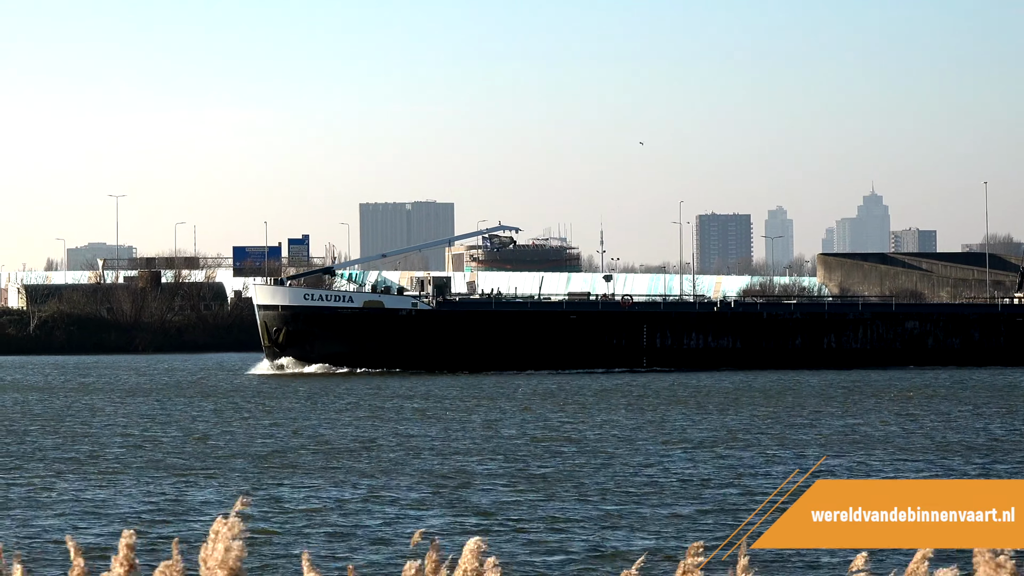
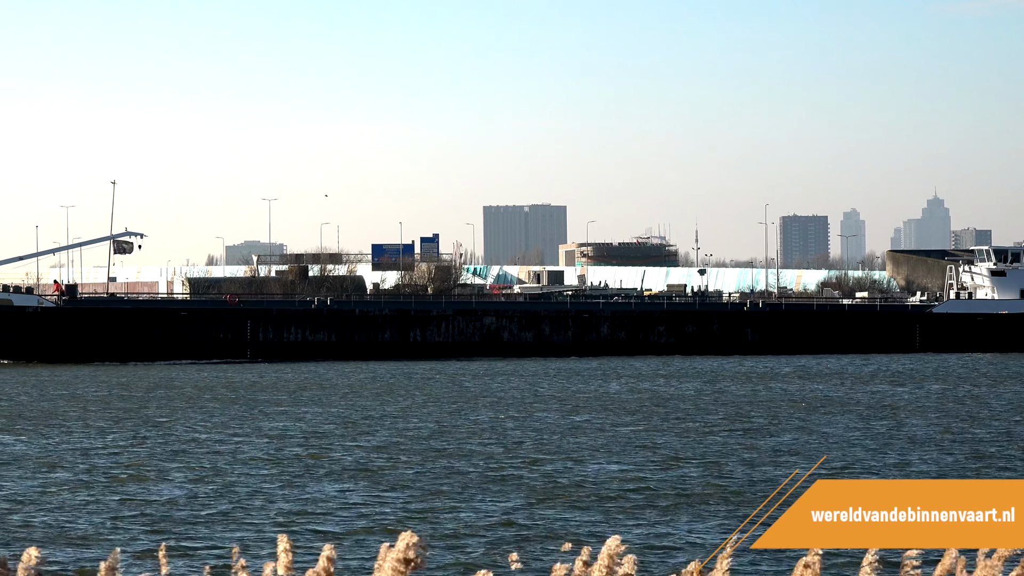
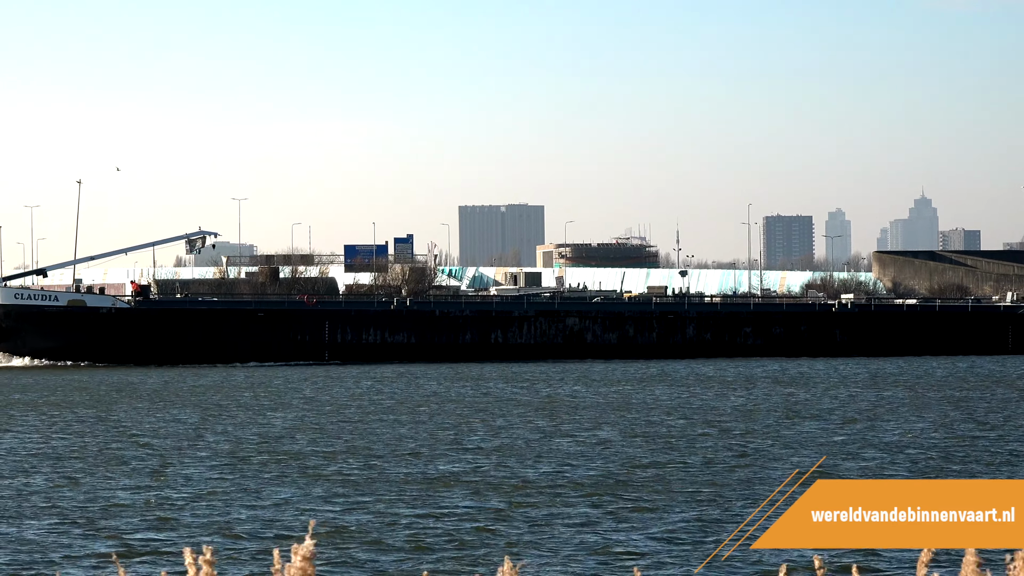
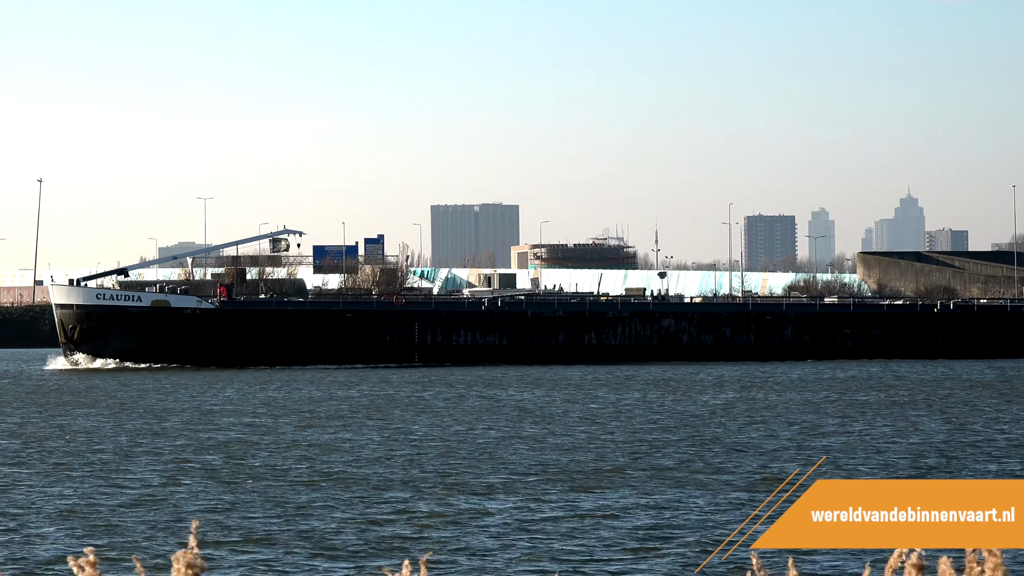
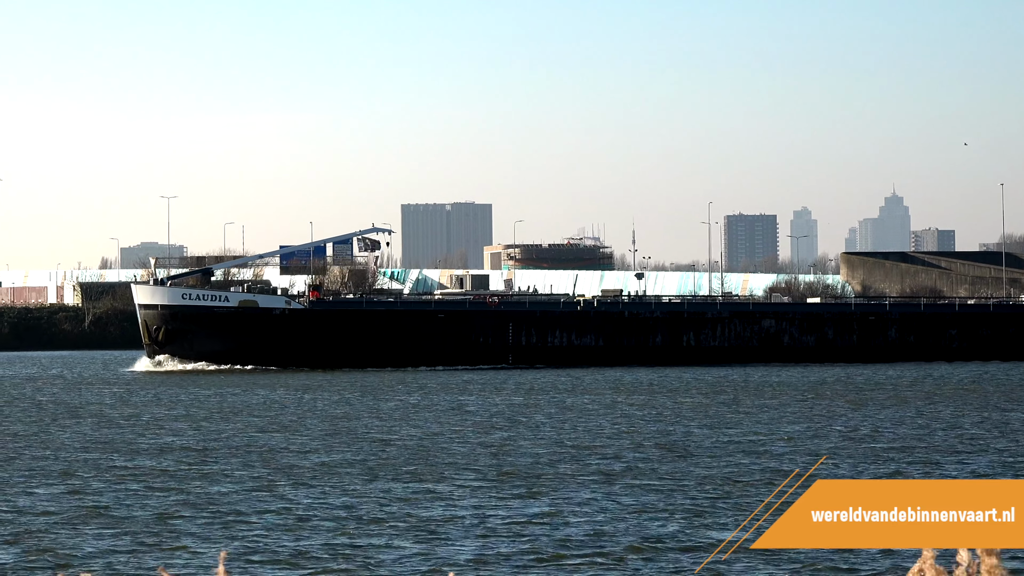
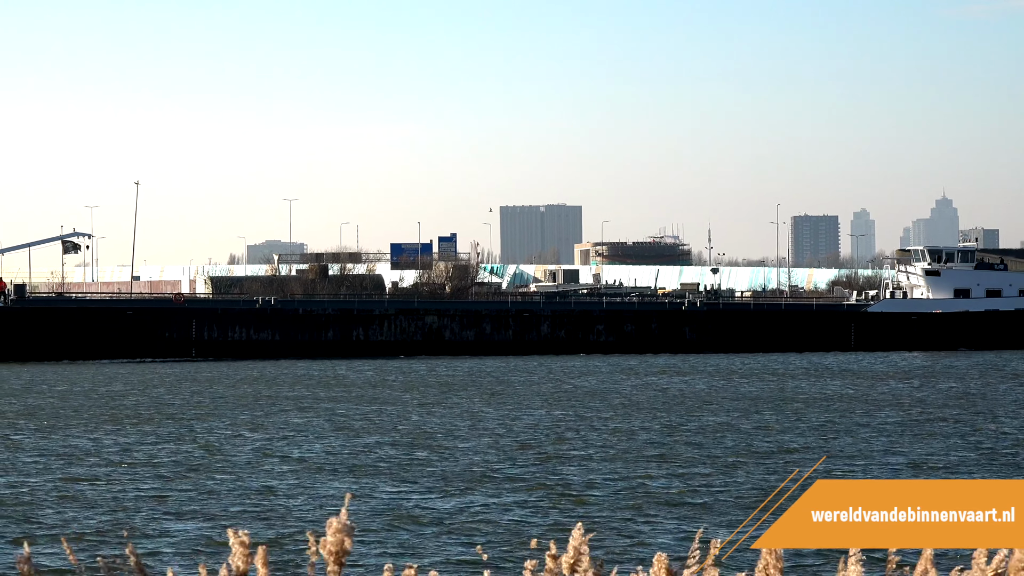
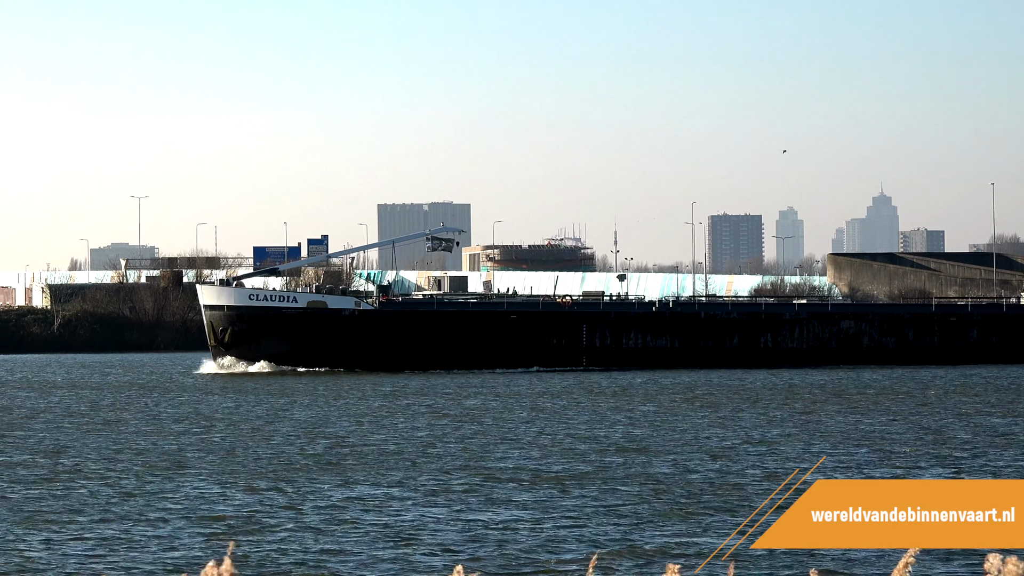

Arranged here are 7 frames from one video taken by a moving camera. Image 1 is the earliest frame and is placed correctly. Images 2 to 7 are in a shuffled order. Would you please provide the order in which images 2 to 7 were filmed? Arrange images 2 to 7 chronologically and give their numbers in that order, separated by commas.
7, 5, 4, 3, 2, 6
